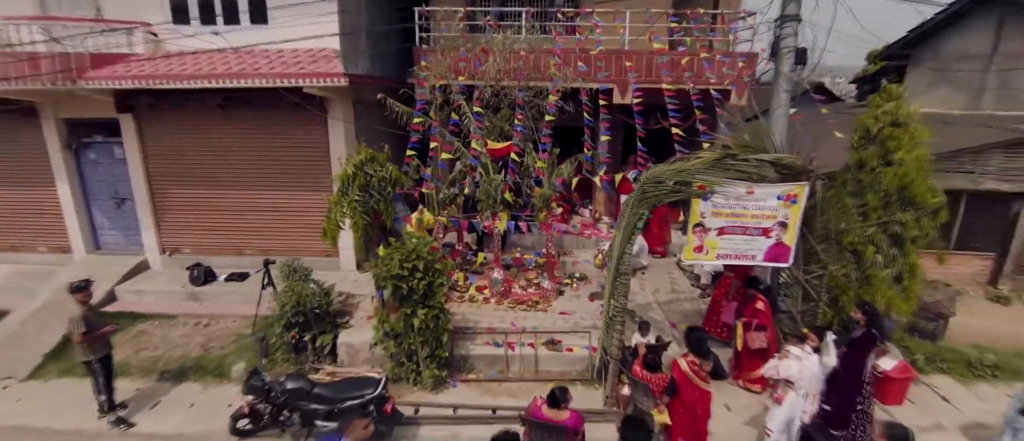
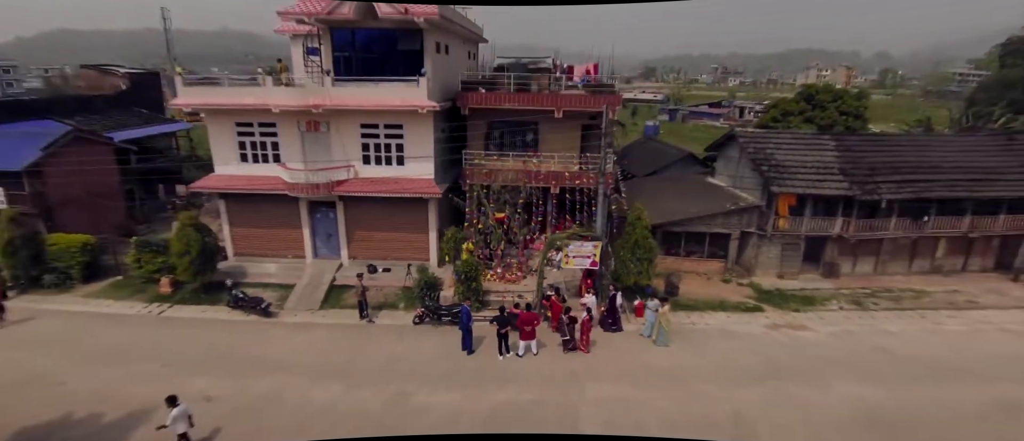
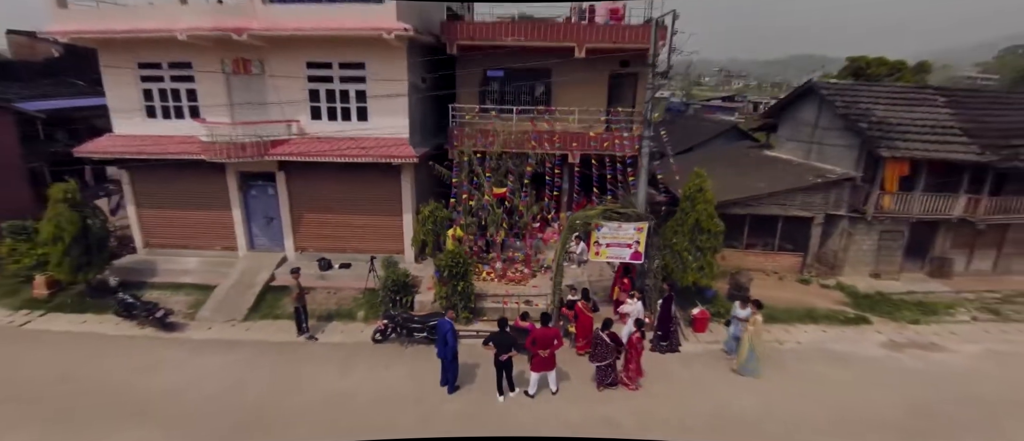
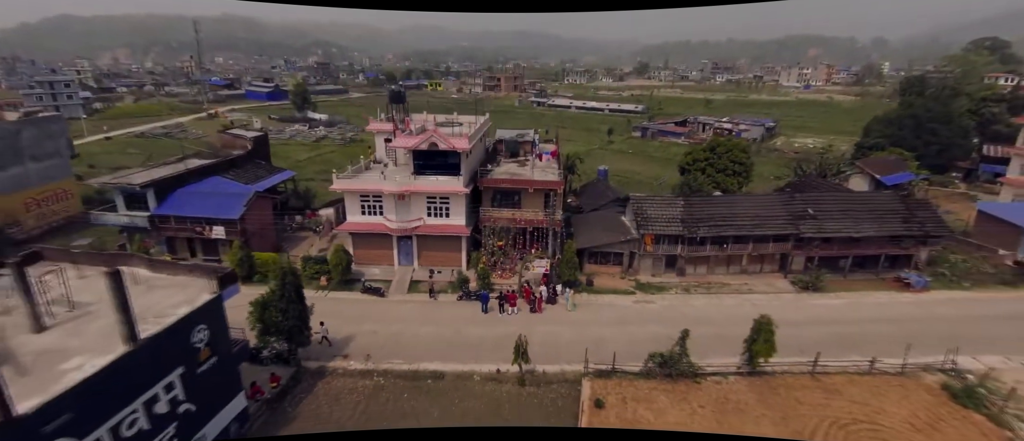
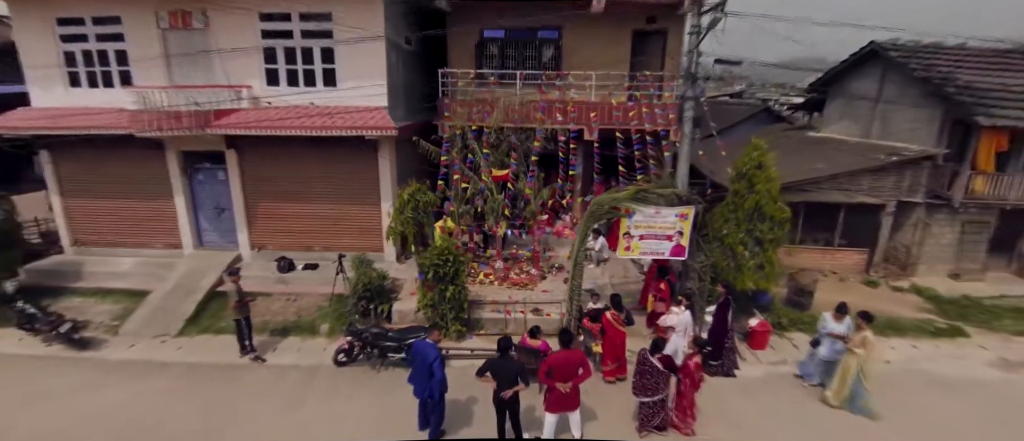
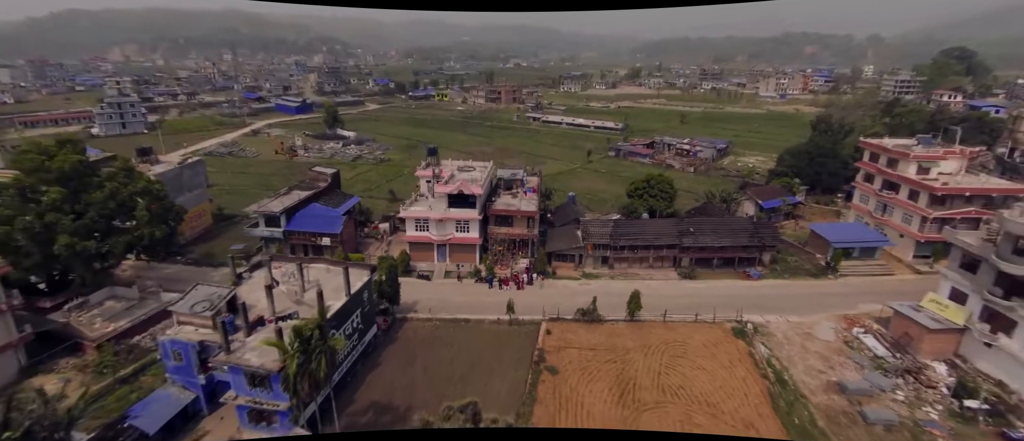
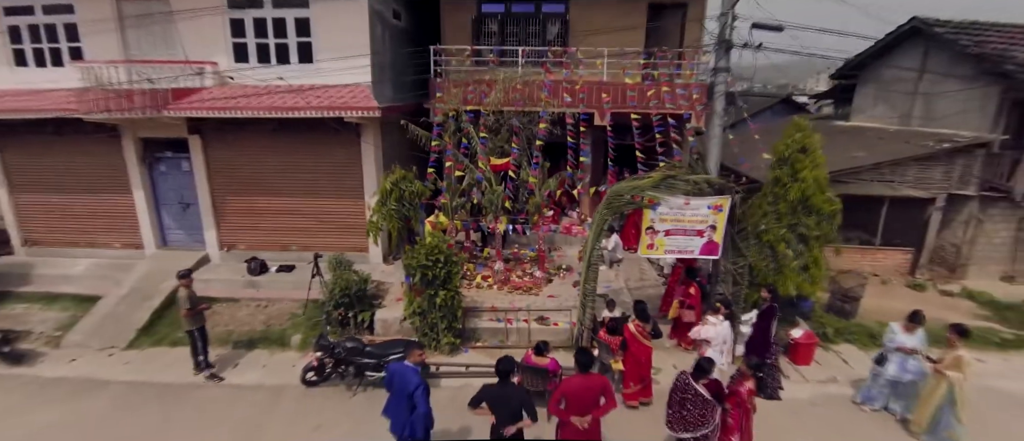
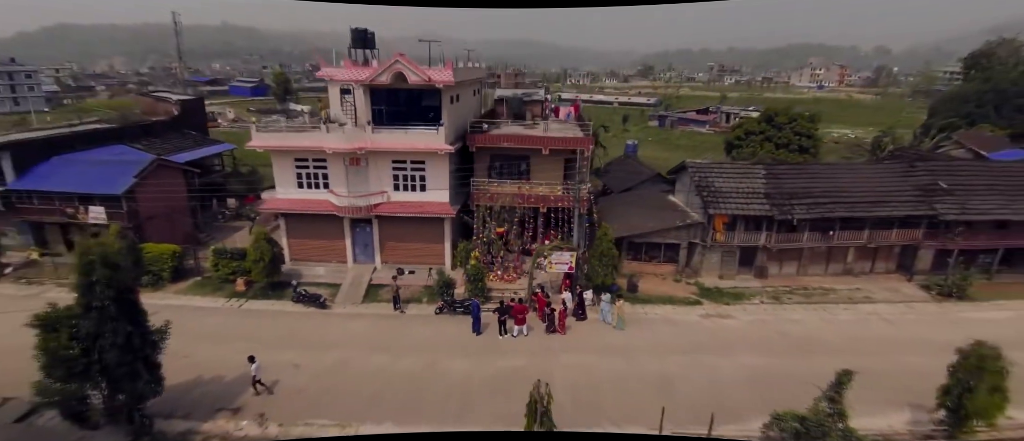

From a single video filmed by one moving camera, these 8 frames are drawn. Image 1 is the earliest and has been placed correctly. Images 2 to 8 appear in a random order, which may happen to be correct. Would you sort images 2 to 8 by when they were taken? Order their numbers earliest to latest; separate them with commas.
7, 5, 3, 2, 8, 4, 6
